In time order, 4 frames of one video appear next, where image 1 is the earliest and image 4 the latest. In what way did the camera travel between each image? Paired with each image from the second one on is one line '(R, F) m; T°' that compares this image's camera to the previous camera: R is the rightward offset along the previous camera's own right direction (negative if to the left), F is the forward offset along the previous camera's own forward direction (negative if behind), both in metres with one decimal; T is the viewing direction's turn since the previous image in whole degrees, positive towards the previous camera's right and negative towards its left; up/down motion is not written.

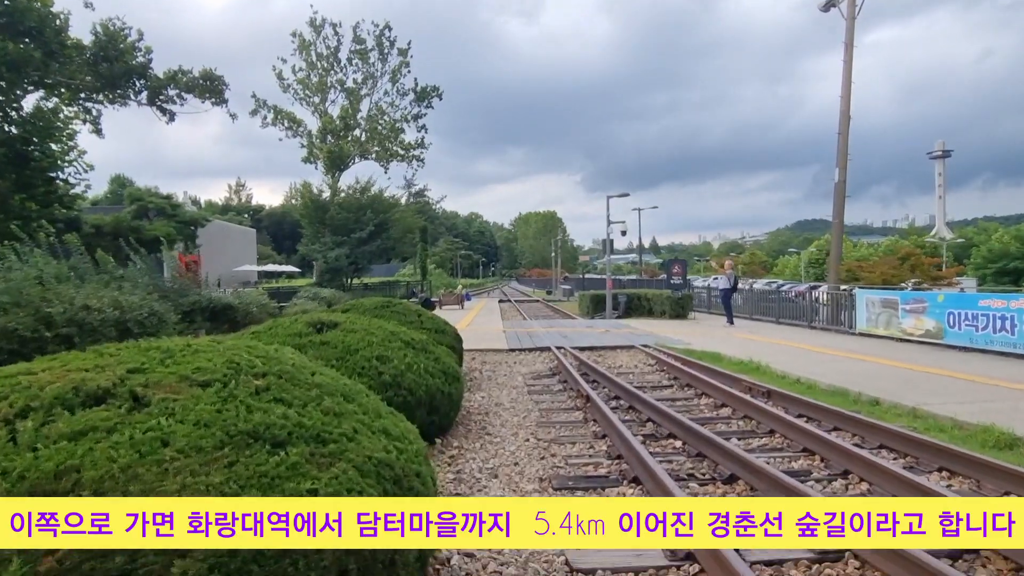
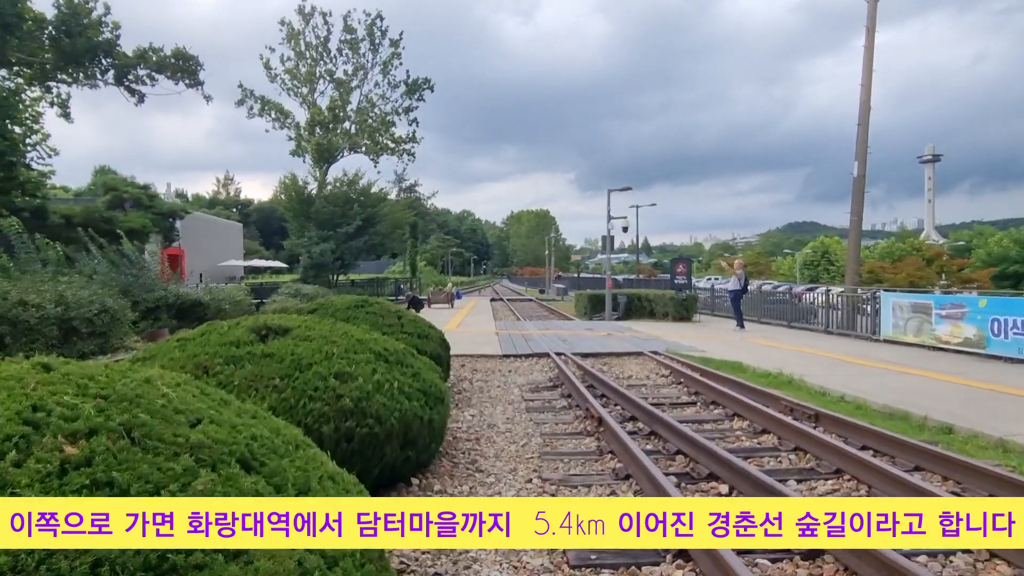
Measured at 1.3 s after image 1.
(-0.1, +1.6) m; +1°
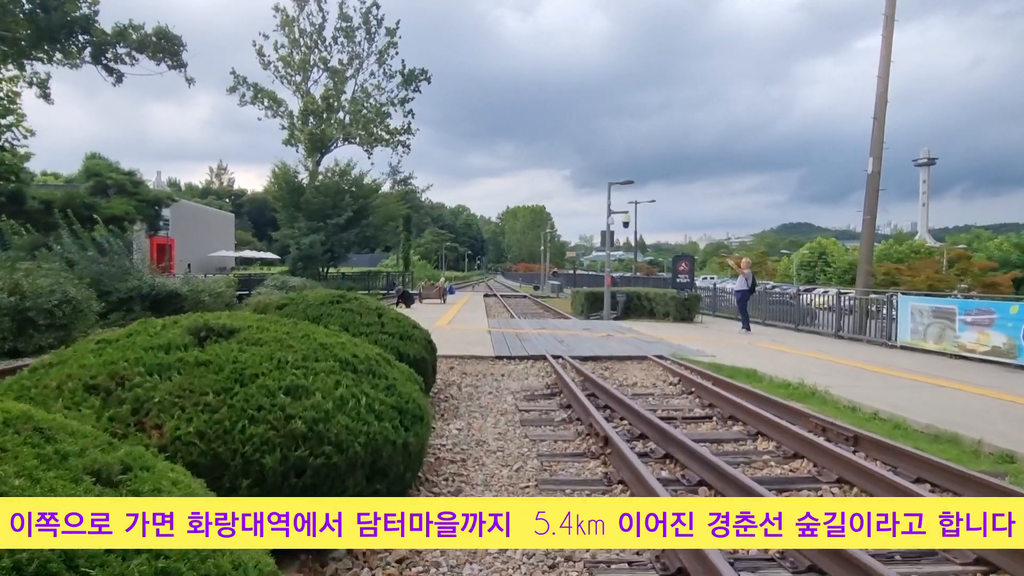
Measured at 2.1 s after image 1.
(0.0, +1.0) m; +1°
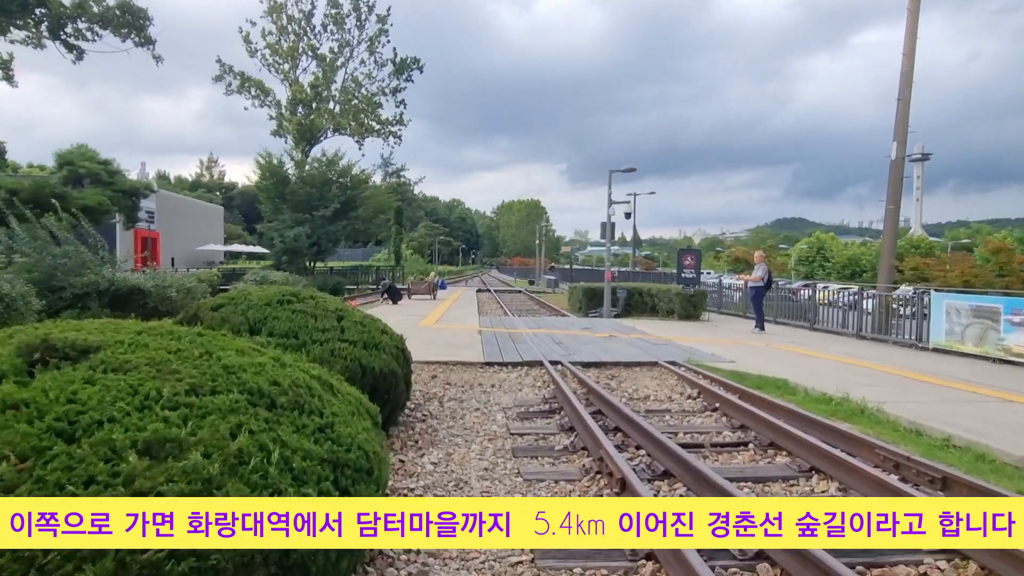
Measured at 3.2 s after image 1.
(+0.1, +1.5) m; 0°
